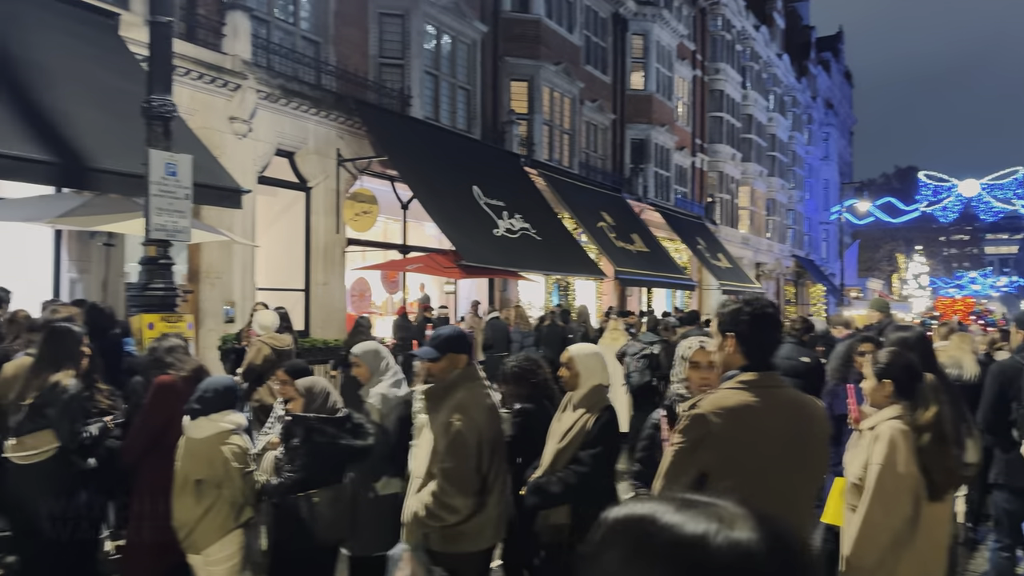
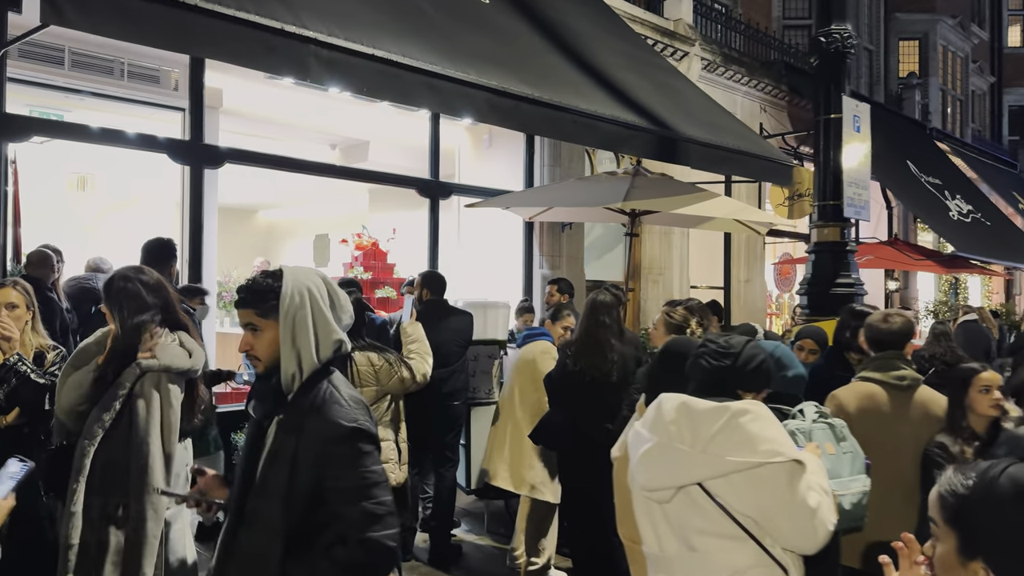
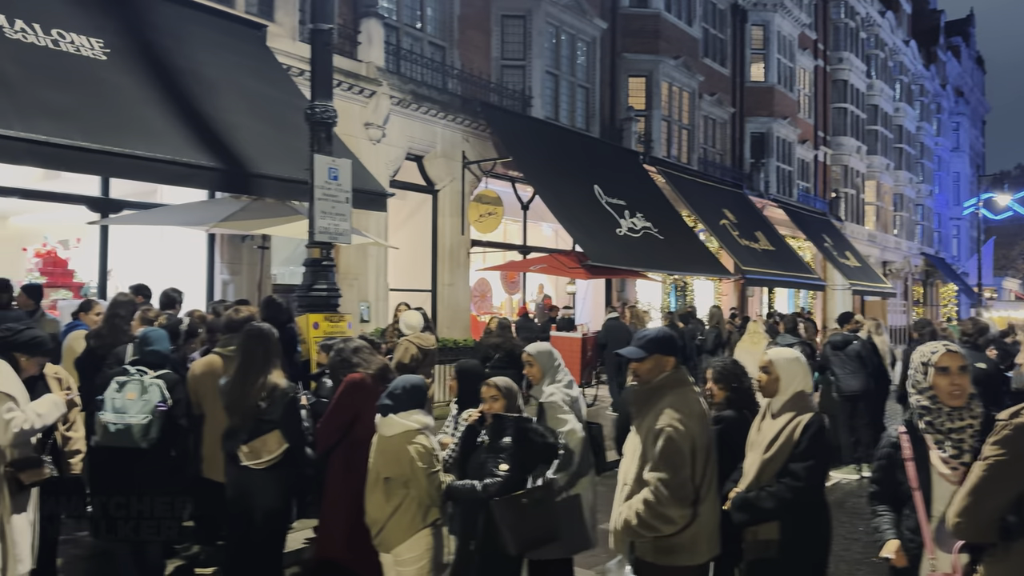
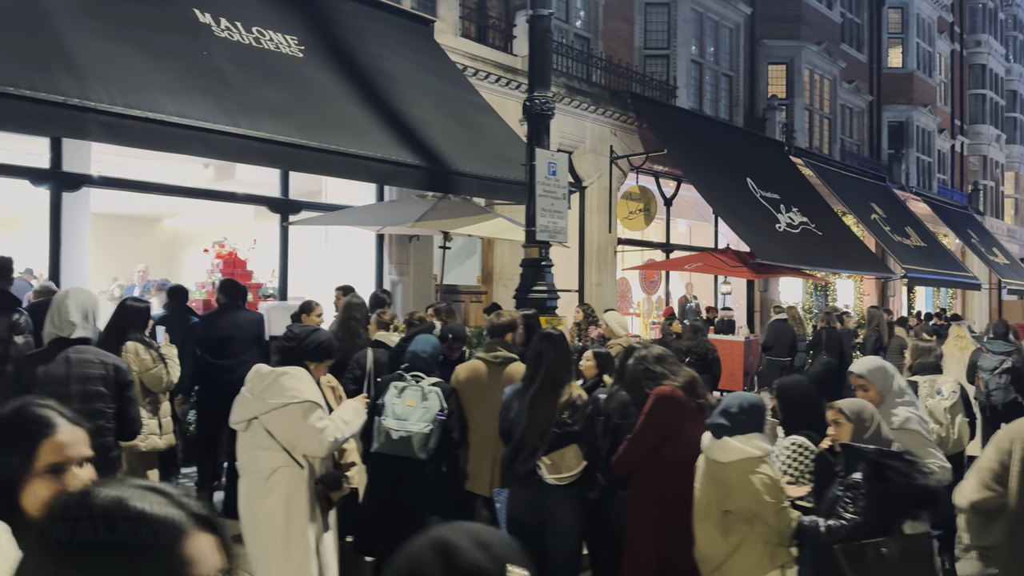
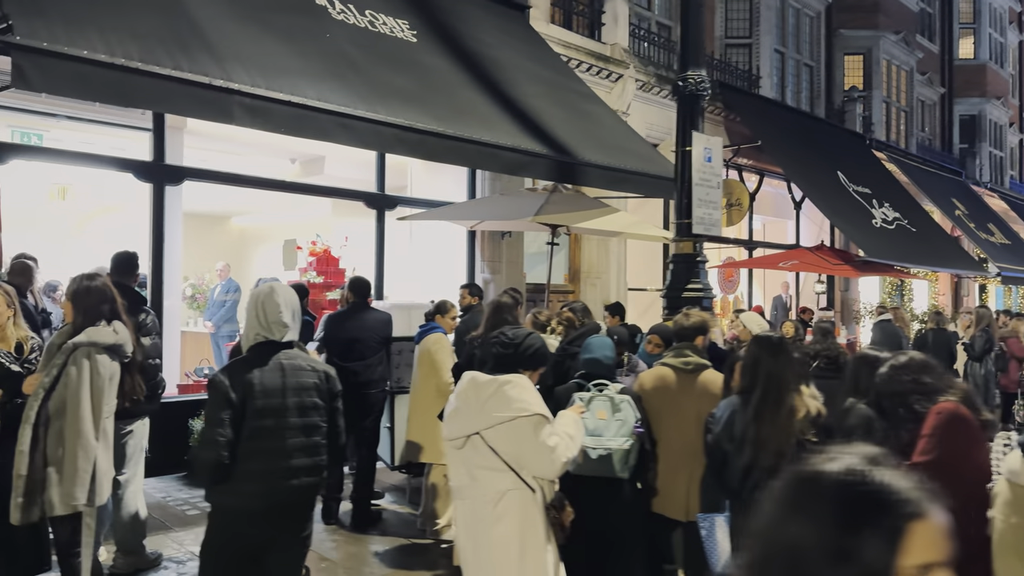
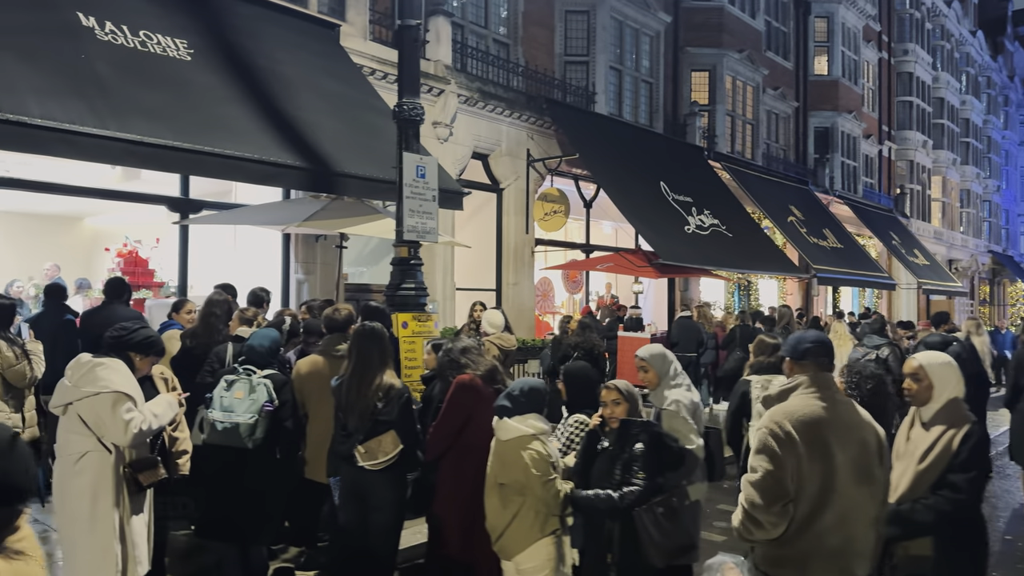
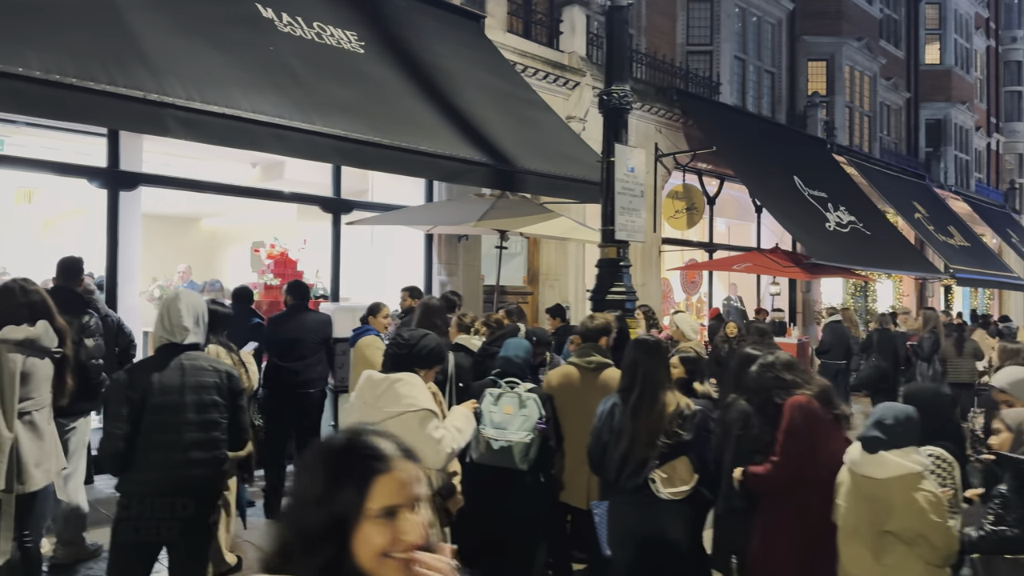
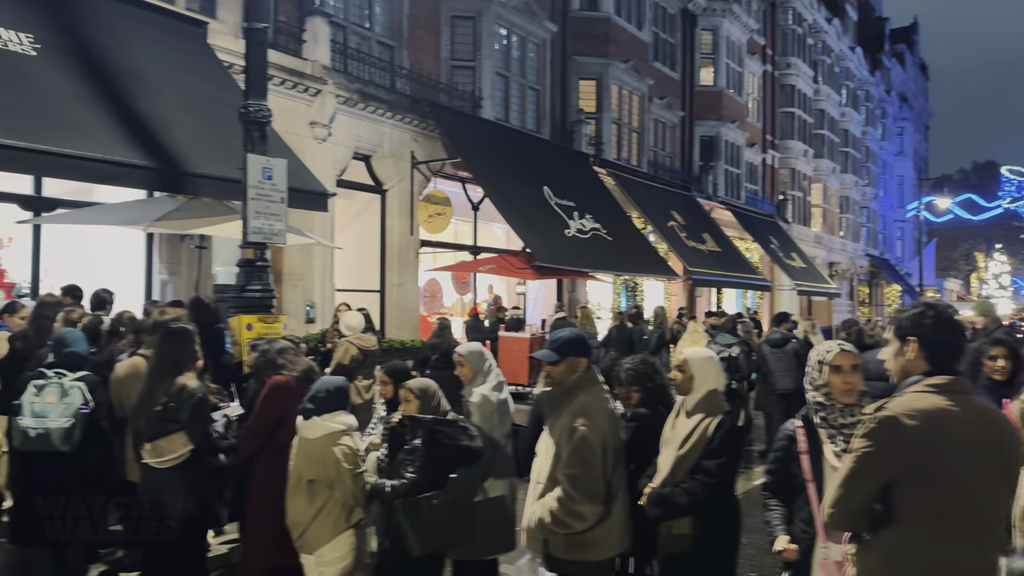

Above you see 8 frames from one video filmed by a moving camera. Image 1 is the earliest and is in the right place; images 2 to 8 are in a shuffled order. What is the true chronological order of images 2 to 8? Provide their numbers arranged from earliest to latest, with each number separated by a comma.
8, 3, 6, 4, 7, 5, 2
